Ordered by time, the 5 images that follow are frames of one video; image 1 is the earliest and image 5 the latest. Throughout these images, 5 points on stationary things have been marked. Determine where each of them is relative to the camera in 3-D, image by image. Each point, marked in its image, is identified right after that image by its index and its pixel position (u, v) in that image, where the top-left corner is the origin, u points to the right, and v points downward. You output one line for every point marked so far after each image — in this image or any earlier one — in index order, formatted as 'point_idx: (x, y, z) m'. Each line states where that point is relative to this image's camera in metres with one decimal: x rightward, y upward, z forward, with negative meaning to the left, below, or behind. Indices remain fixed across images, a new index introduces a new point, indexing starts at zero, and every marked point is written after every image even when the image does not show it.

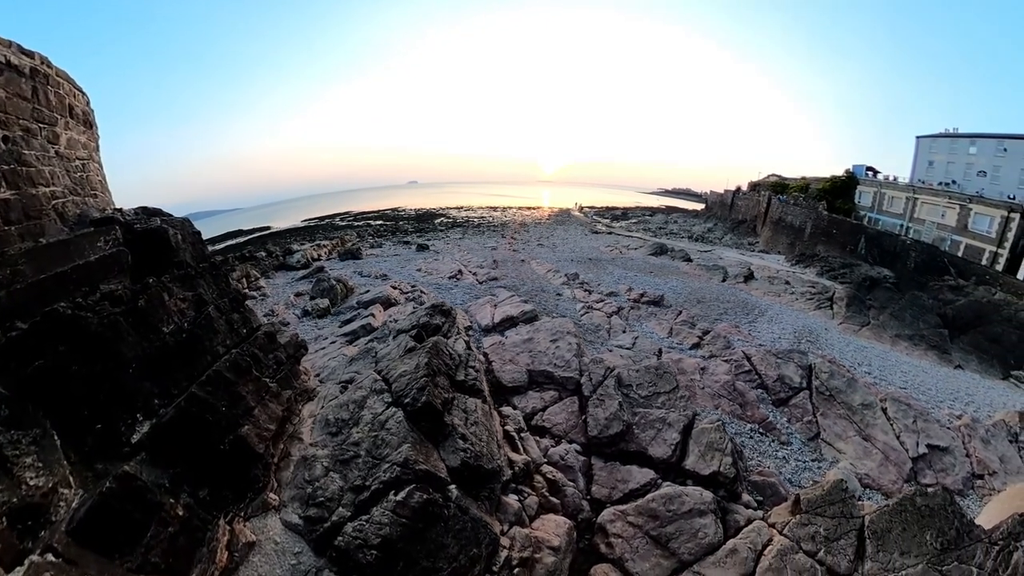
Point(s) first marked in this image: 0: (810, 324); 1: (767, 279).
0: (+9.3, -1.0, +15.6) m
1: (+9.6, +0.4, +18.4) m
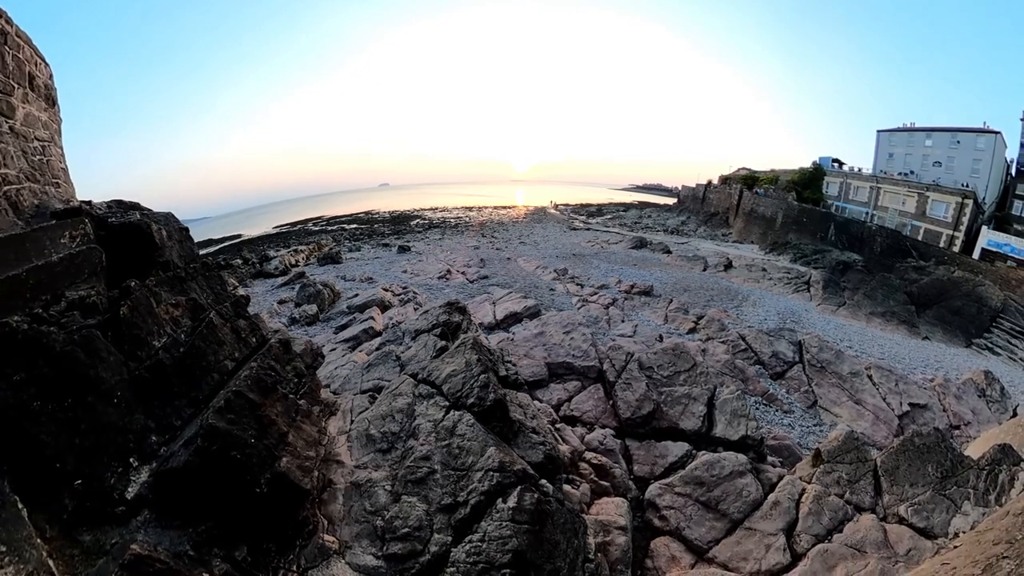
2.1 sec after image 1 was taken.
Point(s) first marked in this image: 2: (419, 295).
0: (+9.1, -0.6, +16.4) m
1: (+9.0, +0.8, +19.3) m
2: (-2.8, -0.2, +15.0) m
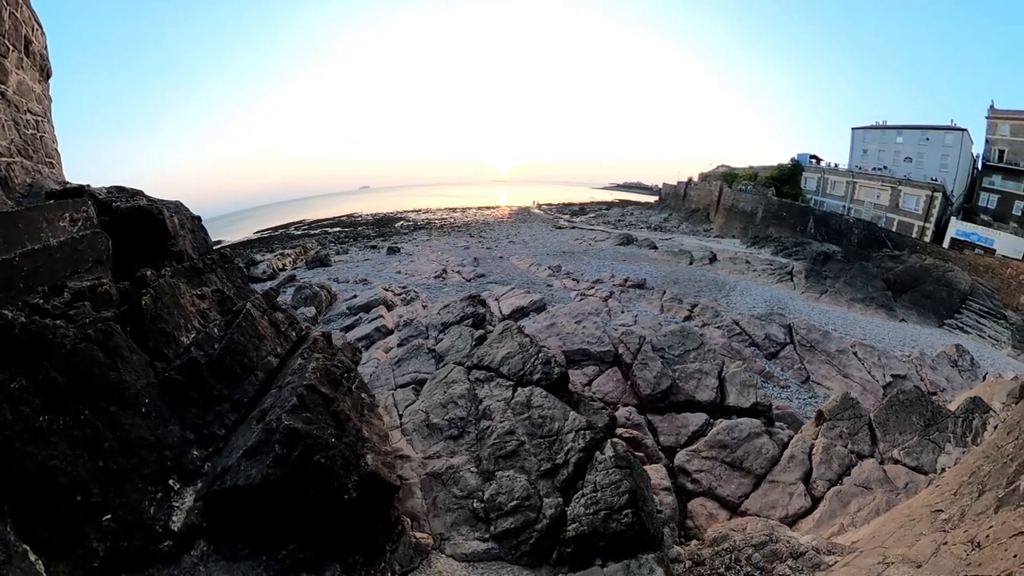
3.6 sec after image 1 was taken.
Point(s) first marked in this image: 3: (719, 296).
0: (+9.0, -0.3, +17.2) m
1: (+8.7, +1.1, +20.1) m
2: (-2.7, -0.2, +14.7) m
3: (+7.0, -0.3, +16.9) m
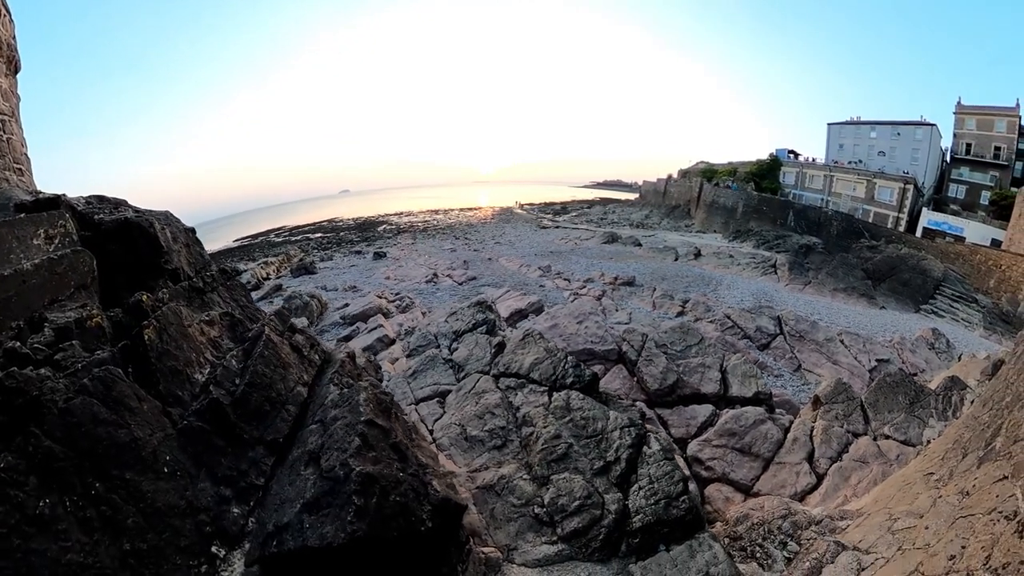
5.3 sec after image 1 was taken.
0: (+8.7, 0.0, +17.7) m
1: (+8.2, +1.3, +20.5) m
2: (-2.8, -0.3, +14.4) m
3: (+6.7, -0.1, +17.3) m
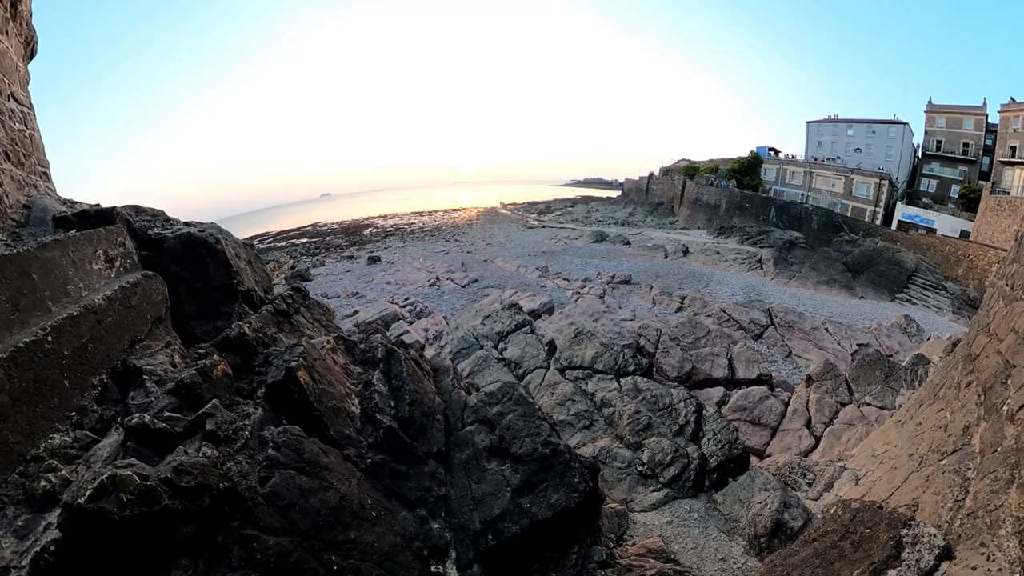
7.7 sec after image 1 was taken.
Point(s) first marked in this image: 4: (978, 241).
0: (+8.6, +0.2, +18.4) m
1: (+7.8, +1.6, +21.2) m
2: (-2.5, -0.5, +14.1) m
3: (+6.7, 0.0, +17.8) m
4: (+18.2, +1.9, +20.0) m
